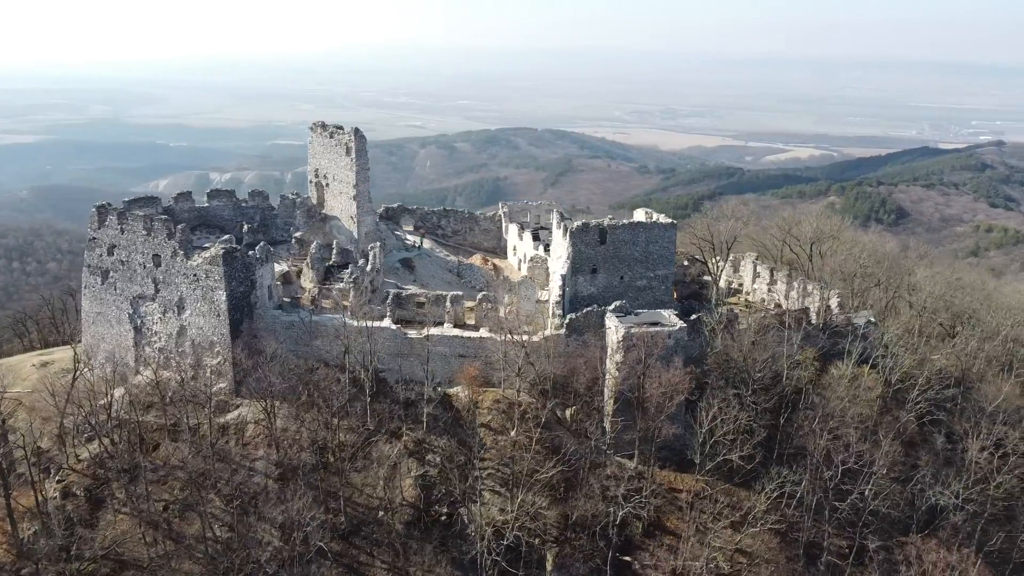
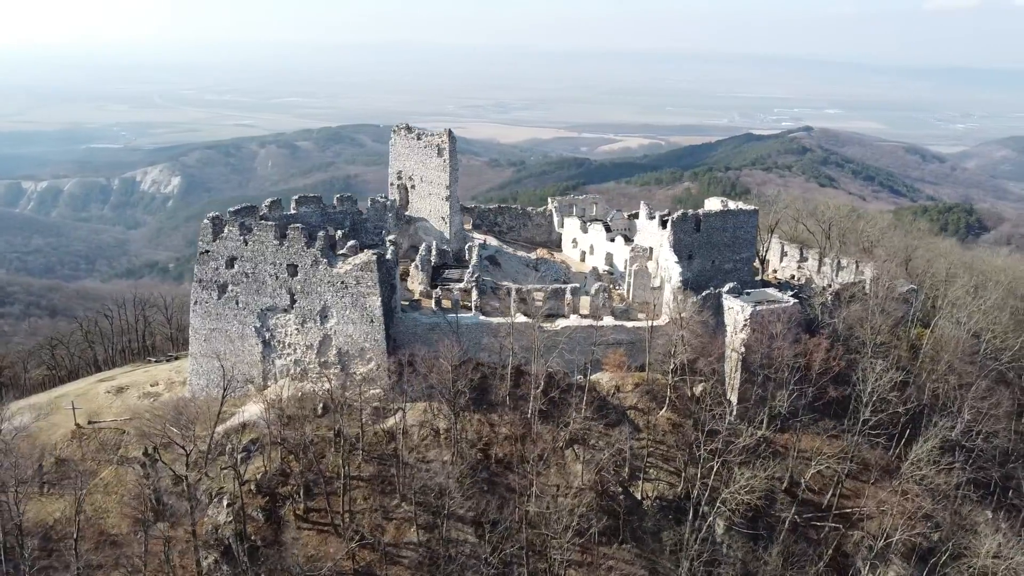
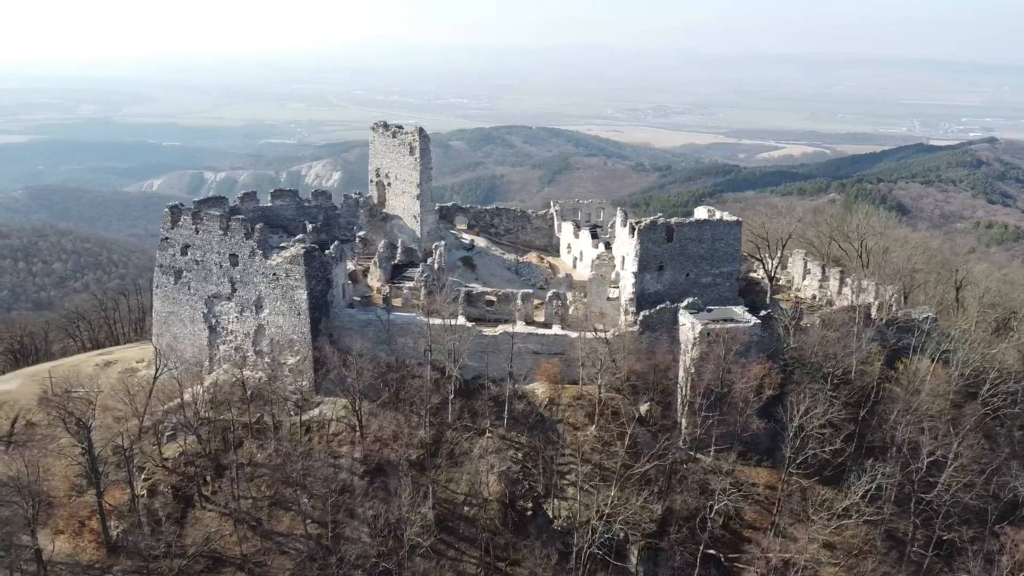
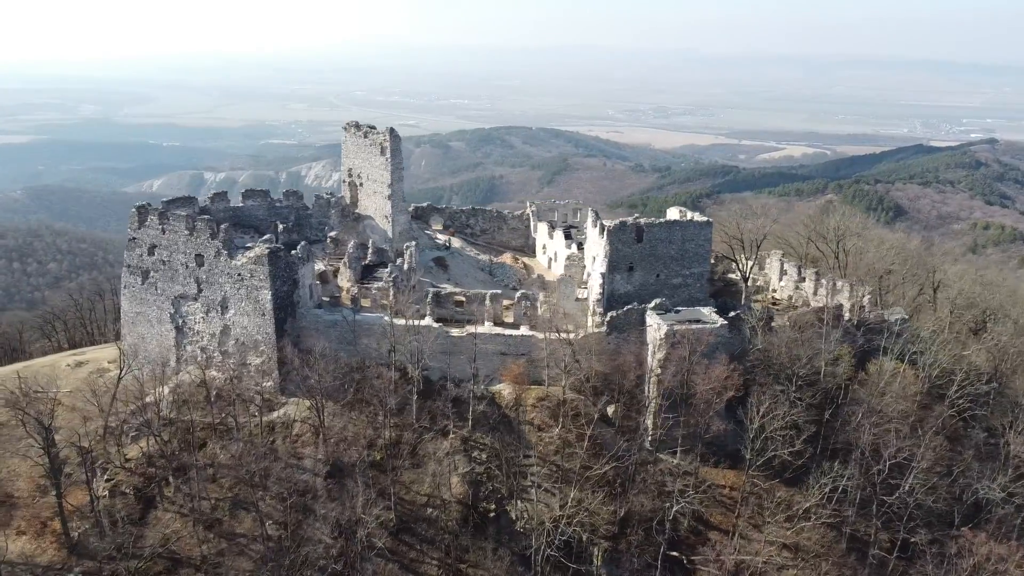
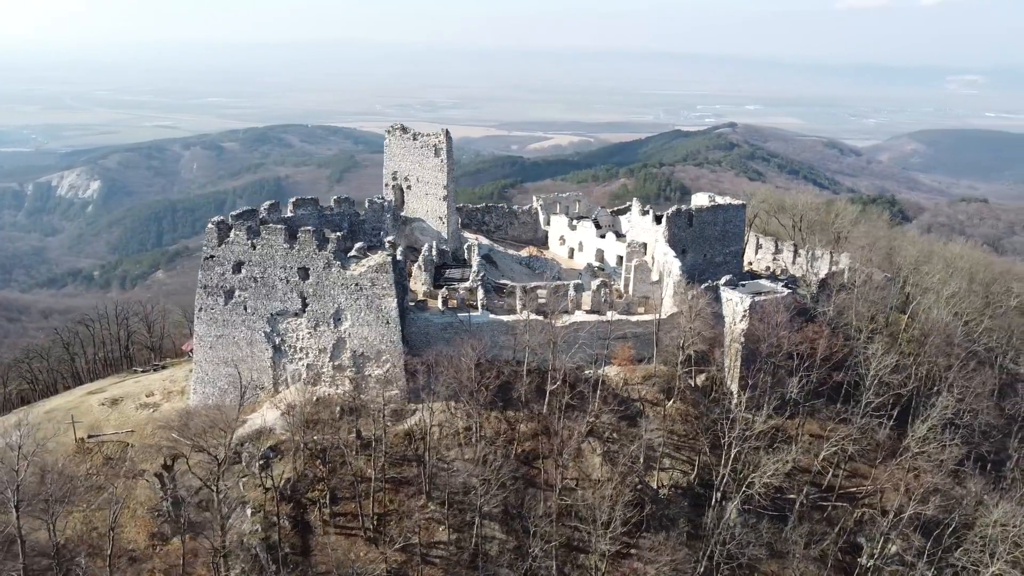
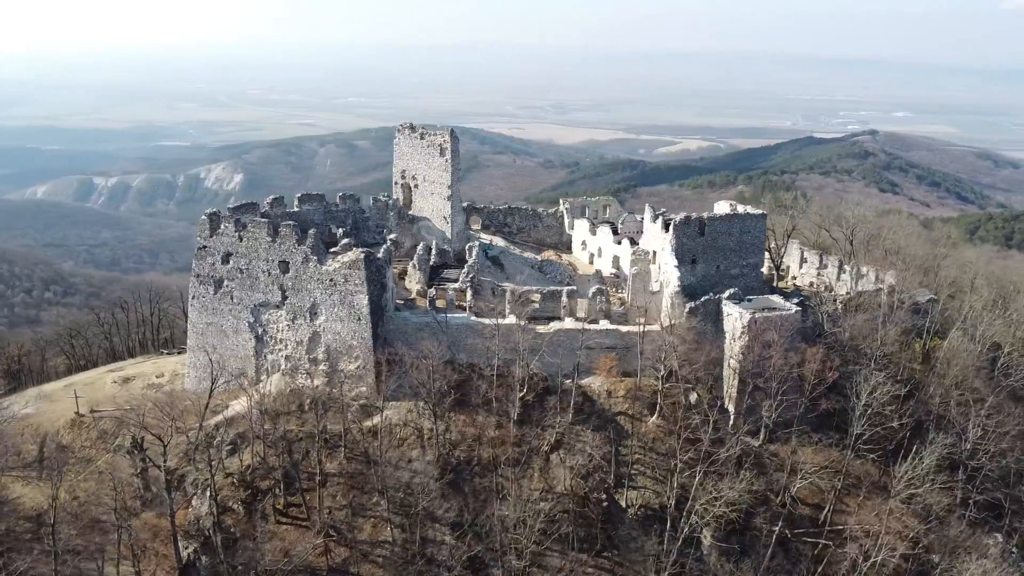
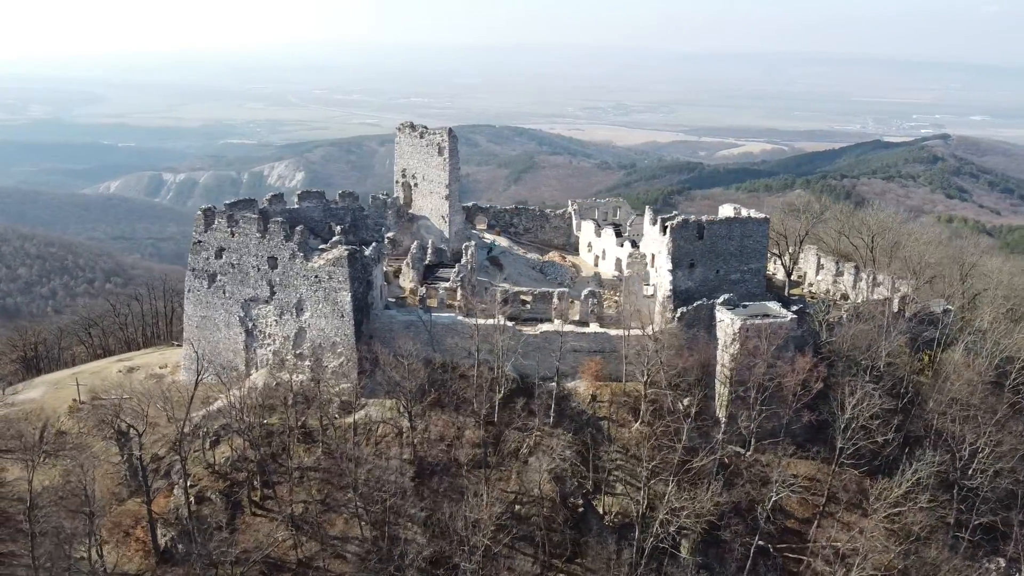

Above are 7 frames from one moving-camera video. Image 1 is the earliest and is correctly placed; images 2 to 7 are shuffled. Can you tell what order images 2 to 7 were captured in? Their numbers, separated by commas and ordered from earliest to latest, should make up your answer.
4, 3, 7, 6, 2, 5
